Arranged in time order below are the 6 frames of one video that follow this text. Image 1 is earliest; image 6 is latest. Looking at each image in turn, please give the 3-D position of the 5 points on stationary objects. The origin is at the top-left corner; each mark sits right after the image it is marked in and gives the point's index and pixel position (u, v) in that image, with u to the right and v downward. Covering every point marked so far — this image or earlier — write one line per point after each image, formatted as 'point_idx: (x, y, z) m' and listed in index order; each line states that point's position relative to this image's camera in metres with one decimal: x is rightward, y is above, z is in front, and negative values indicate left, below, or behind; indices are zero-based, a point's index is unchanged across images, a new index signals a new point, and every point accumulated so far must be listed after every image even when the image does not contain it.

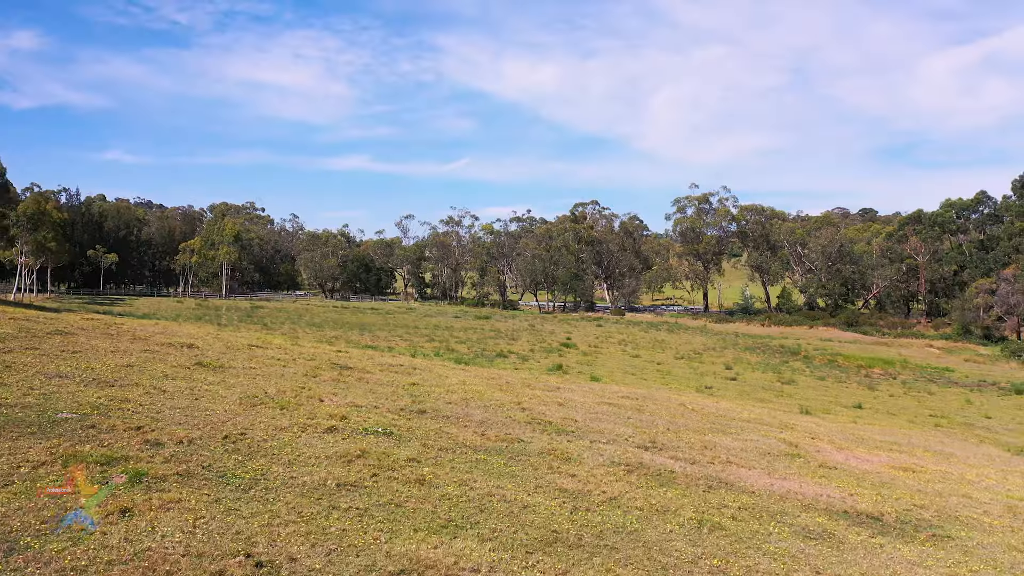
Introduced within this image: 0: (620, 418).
0: (+2.0, -2.5, +10.3) m
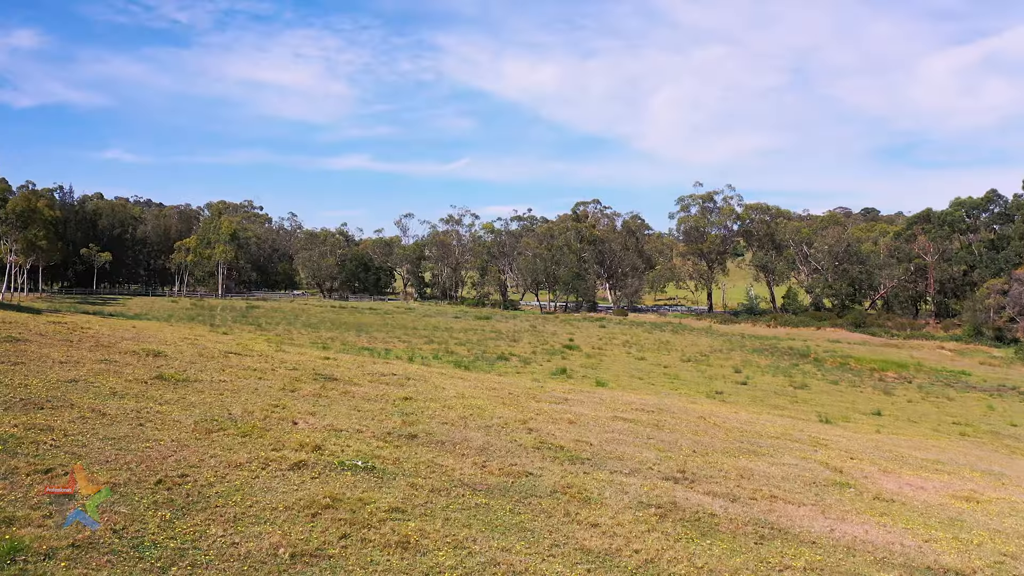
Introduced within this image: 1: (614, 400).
0: (+2.1, -2.5, +9.1) m
1: (+2.6, -2.9, +14.0) m
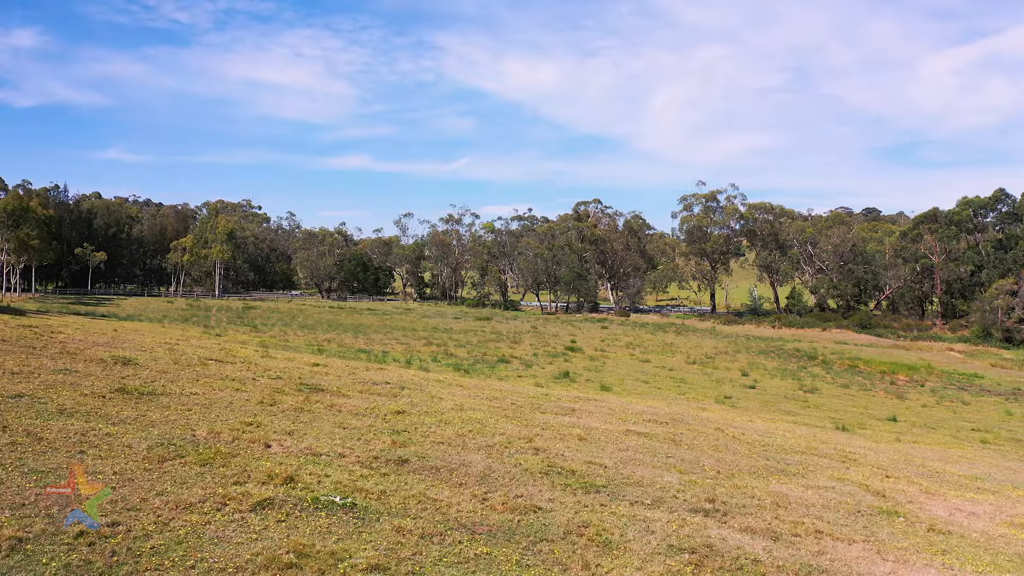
0: (+2.2, -2.5, +8.2) m
1: (+2.7, -2.9, +13.1) m
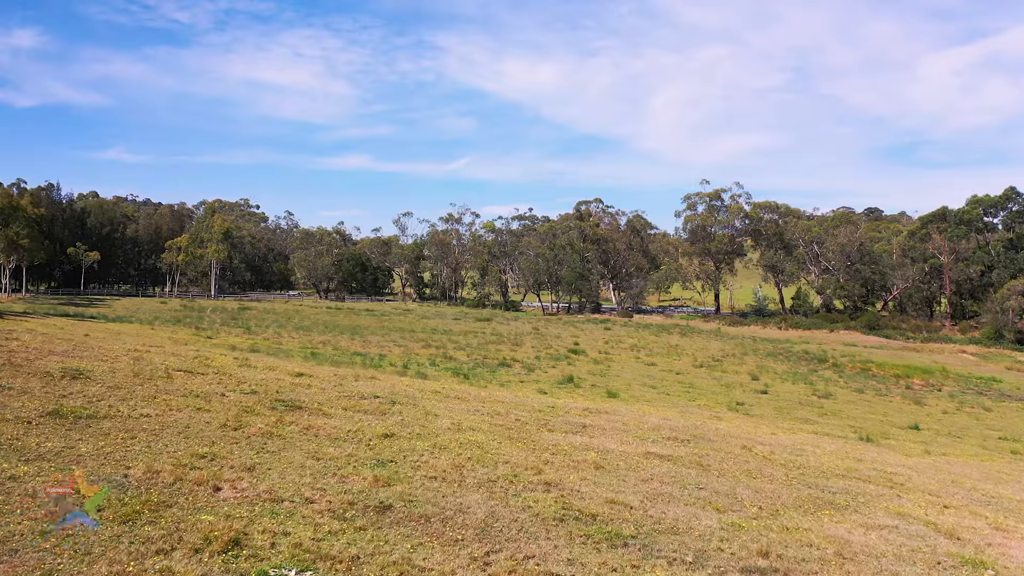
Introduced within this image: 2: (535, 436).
0: (+2.3, -2.6, +7.0) m
1: (+2.8, -3.0, +11.9) m
2: (+0.4, -2.4, +9.0) m
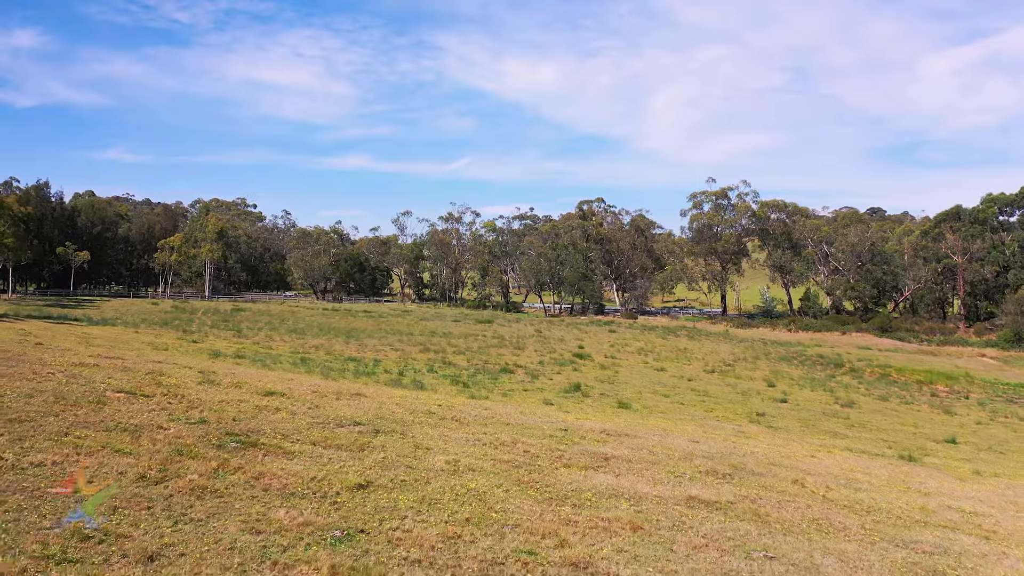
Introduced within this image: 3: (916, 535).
0: (+2.4, -2.7, +5.3) m
1: (+2.9, -3.0, +10.2) m
2: (+0.5, -2.5, +7.3) m
3: (+5.3, -3.2, +7.3) m
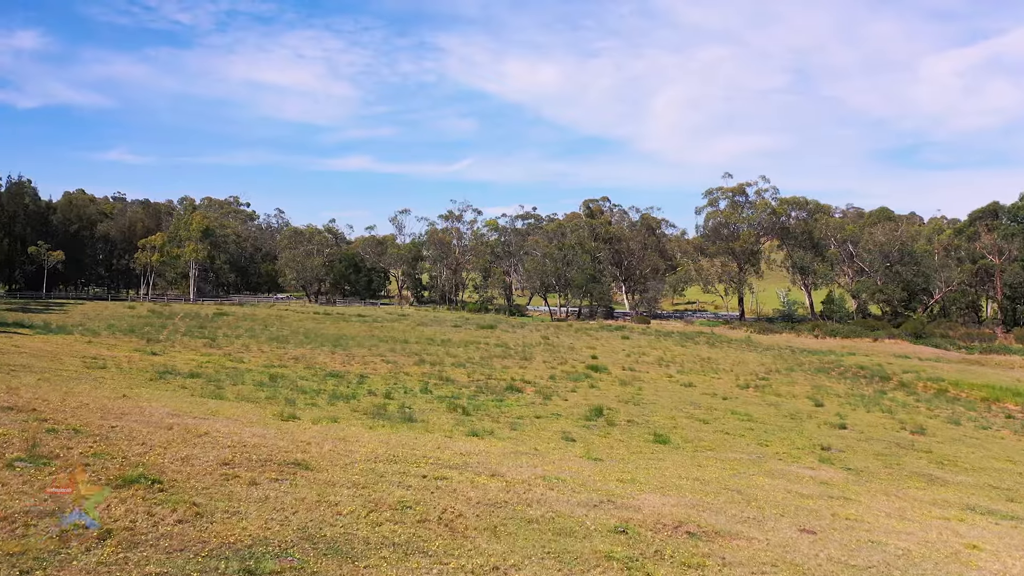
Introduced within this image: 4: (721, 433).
0: (+2.7, -2.8, +1.2) m
1: (+3.2, -3.2, +6.1) m
2: (+0.8, -2.7, +3.2) m
3: (+5.6, -3.4, +3.1) m
4: (+7.3, -5.0, +19.0) m
